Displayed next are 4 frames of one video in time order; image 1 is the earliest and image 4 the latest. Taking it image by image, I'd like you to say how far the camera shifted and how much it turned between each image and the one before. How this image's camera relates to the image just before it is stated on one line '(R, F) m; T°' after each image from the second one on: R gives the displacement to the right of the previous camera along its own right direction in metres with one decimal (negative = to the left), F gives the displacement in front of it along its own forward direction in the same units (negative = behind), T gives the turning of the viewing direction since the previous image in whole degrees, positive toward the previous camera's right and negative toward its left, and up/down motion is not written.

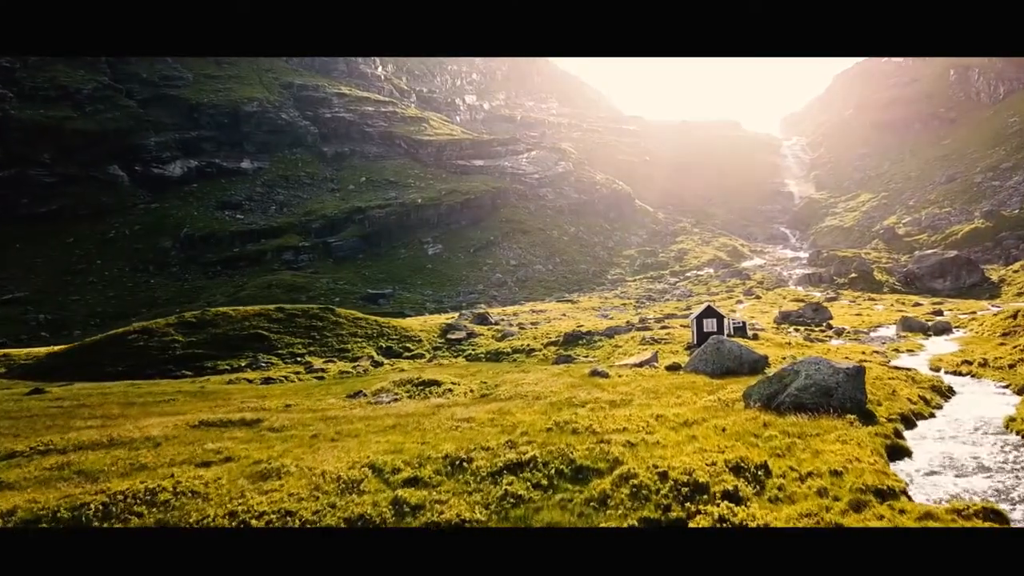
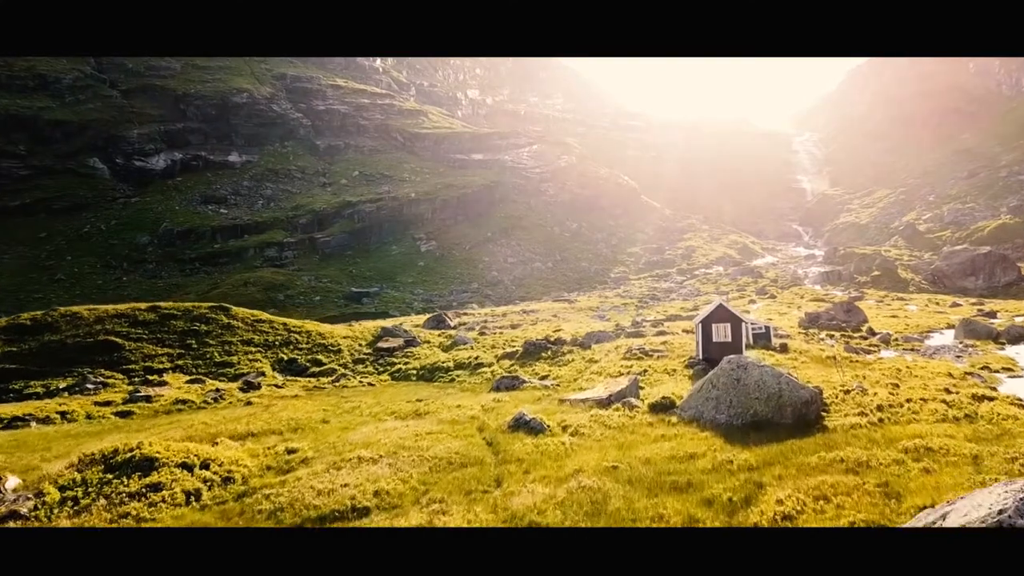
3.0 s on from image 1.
(+2.5, +9.5) m; -1°
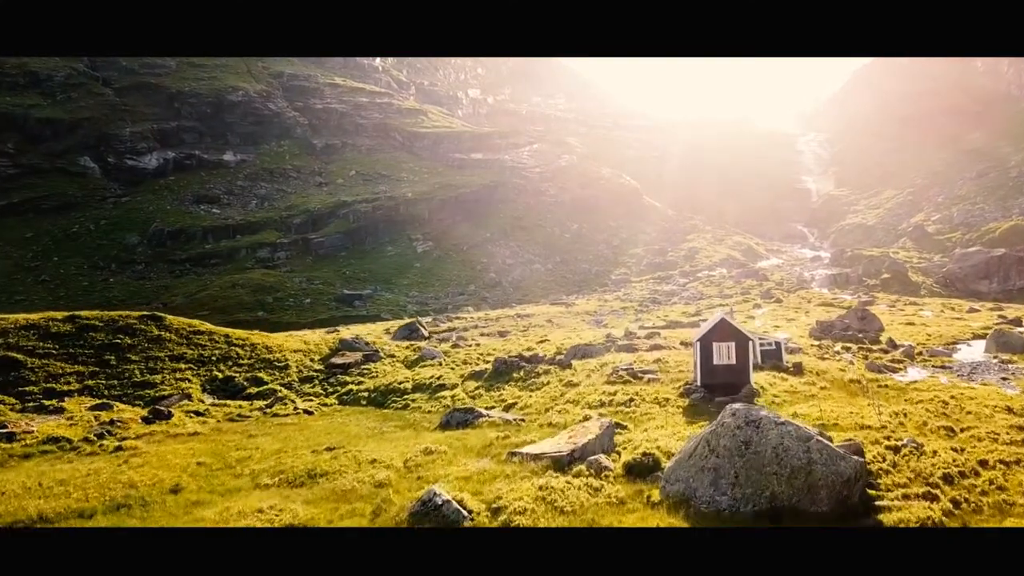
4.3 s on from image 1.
(+1.1, +3.9) m; 0°
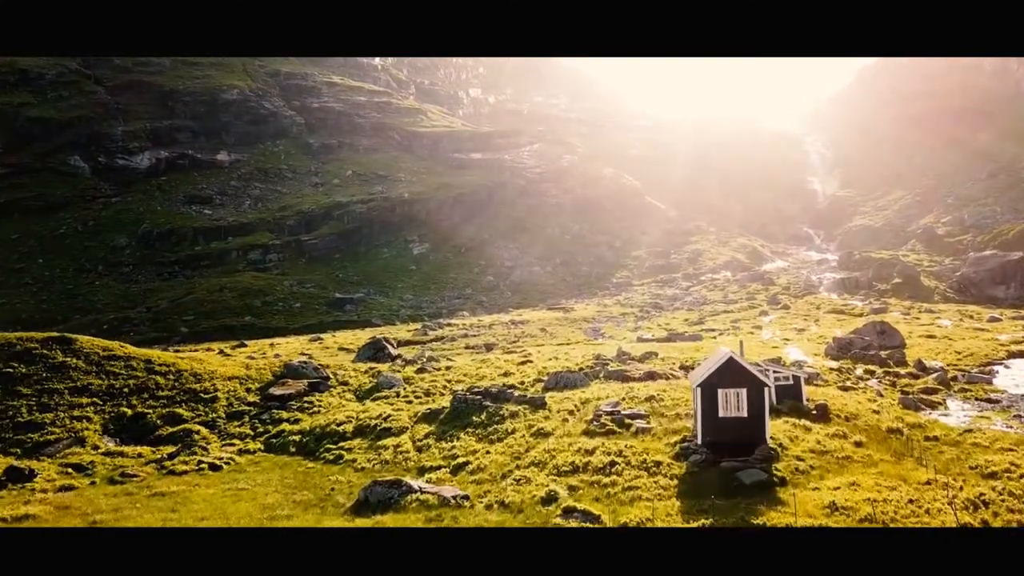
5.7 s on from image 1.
(+1.1, +4.1) m; 0°
